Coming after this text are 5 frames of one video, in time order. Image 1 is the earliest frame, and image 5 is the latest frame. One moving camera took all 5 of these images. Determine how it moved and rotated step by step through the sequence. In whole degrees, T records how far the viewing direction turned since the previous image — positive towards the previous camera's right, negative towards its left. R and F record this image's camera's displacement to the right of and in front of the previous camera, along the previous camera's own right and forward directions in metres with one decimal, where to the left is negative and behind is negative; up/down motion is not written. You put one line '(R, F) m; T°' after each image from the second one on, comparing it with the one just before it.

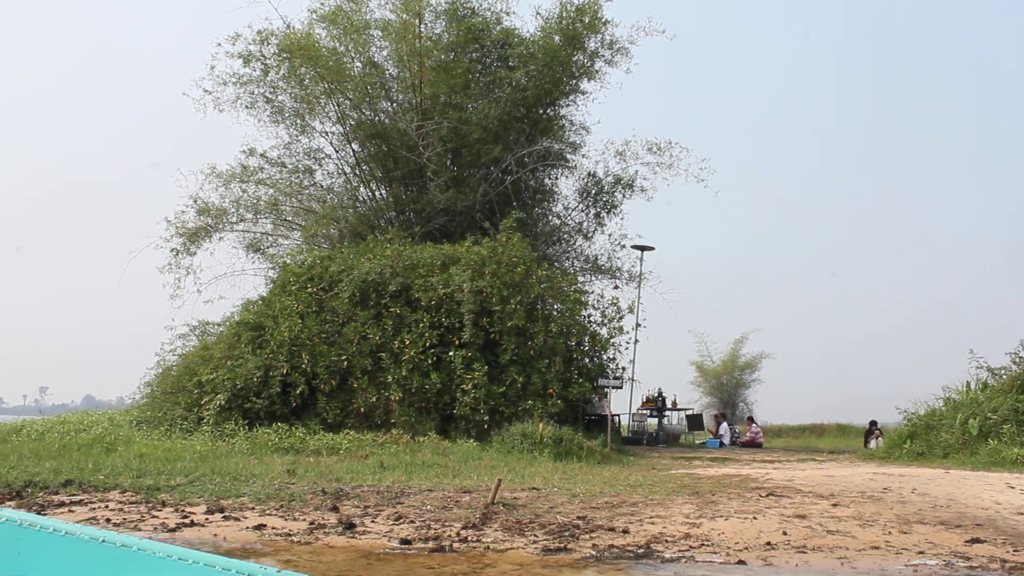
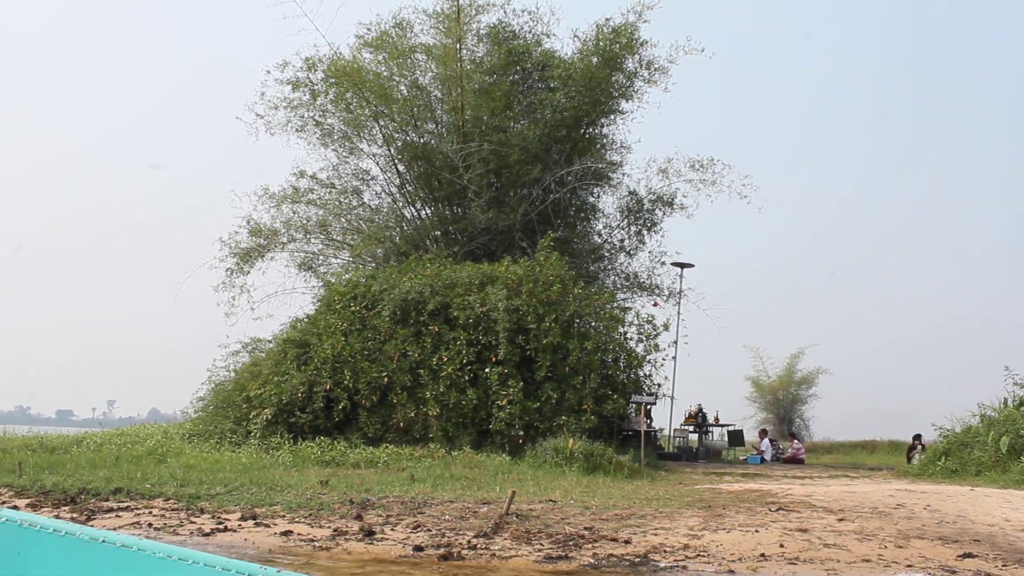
(+0.3, -0.4) m; -4°
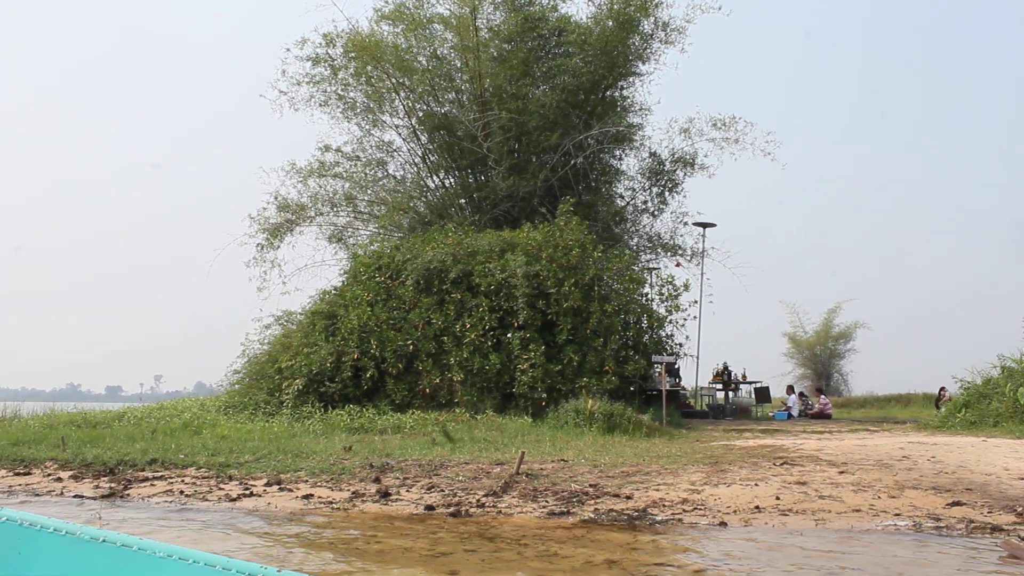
(+0.3, -0.3) m; -2°
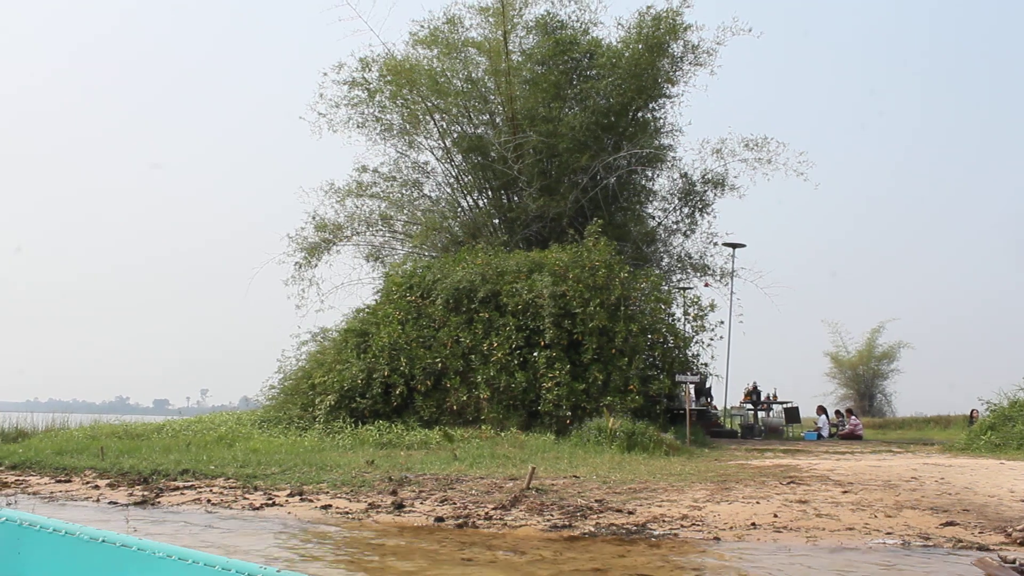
(+0.3, -0.3) m; -3°
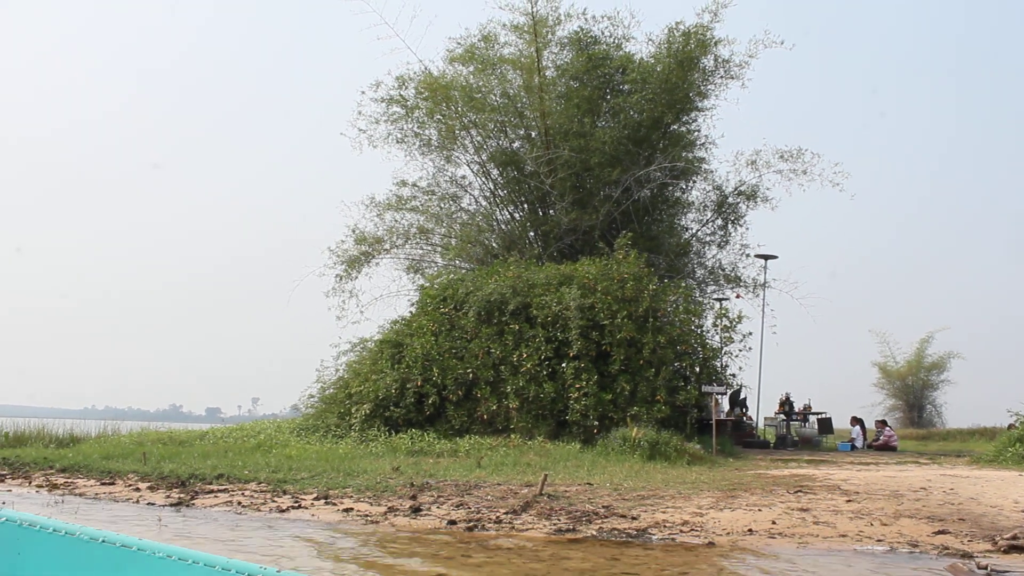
(+0.3, -0.4) m; -3°
